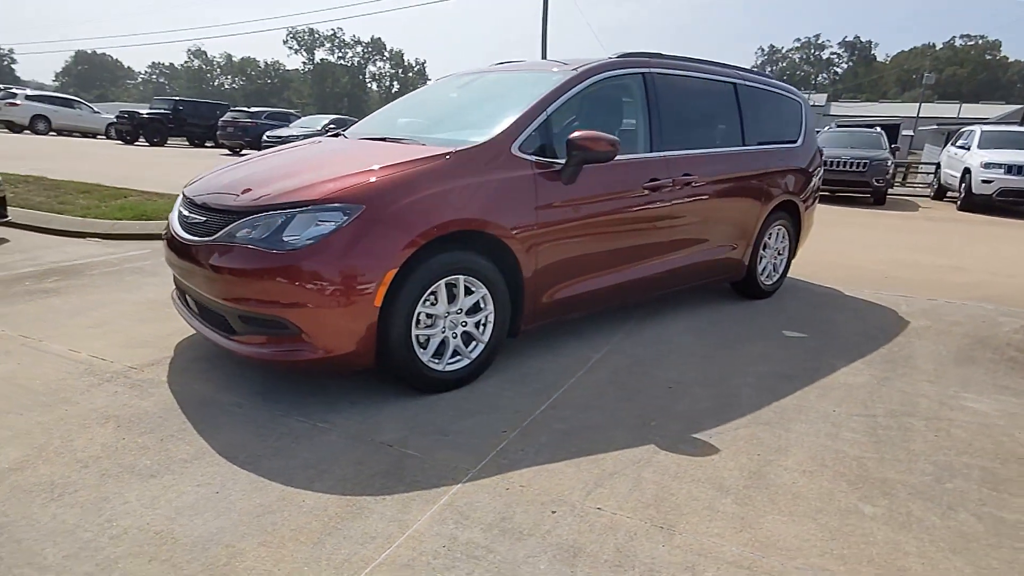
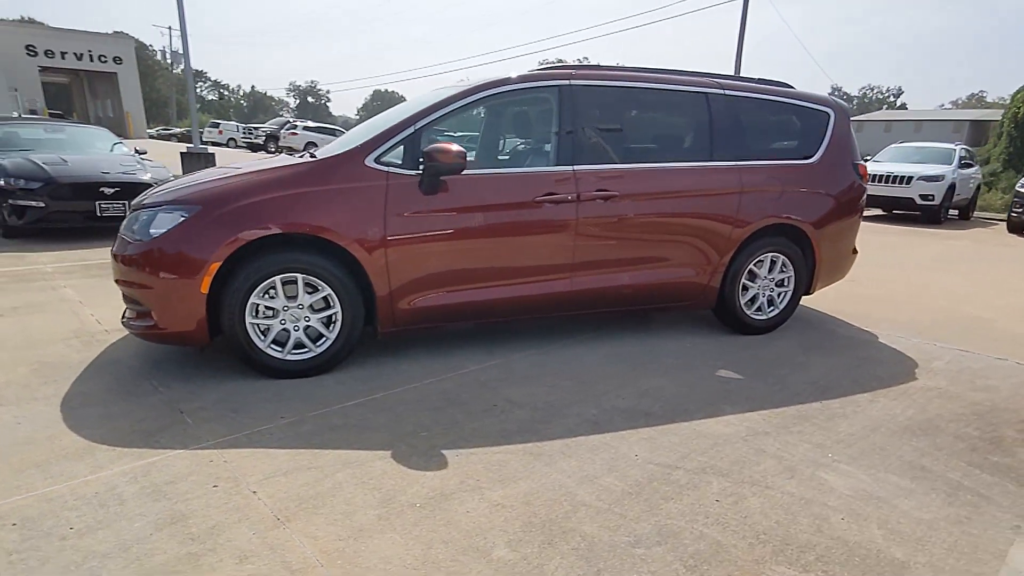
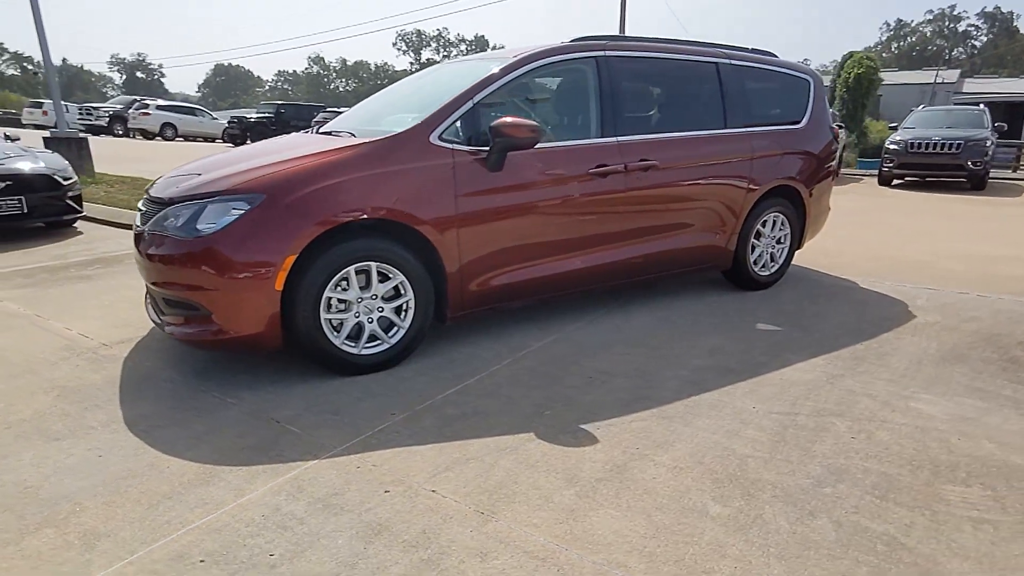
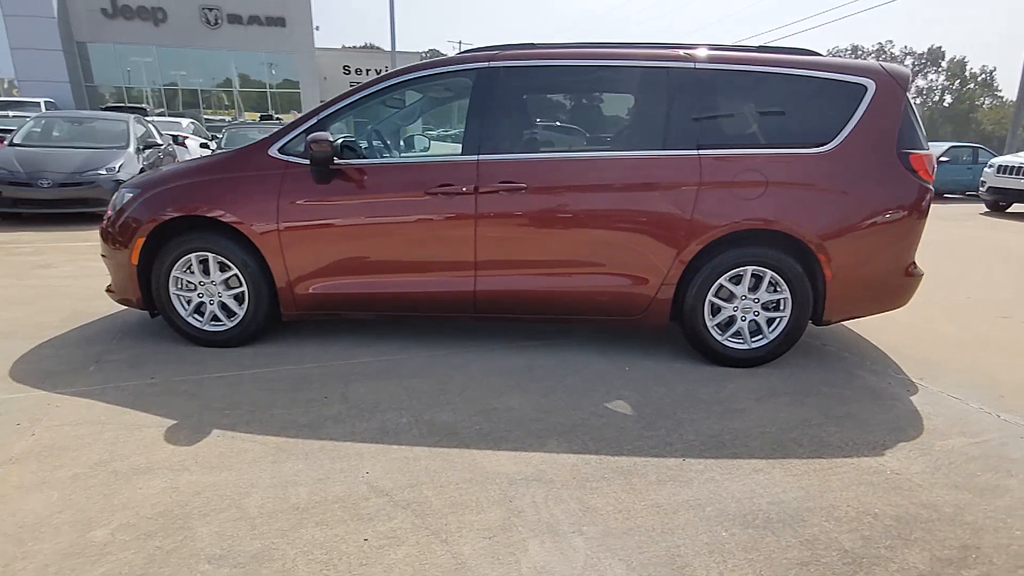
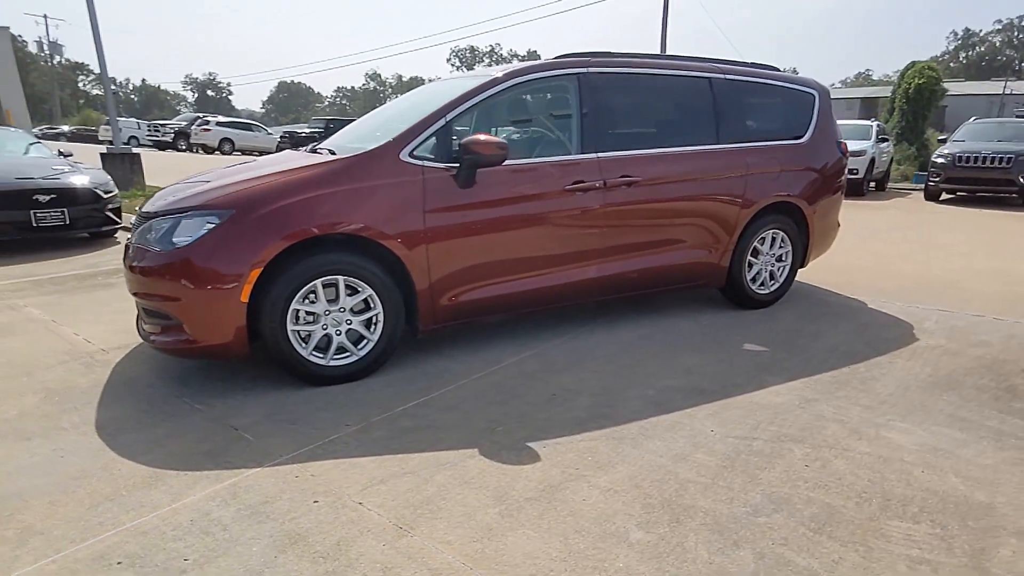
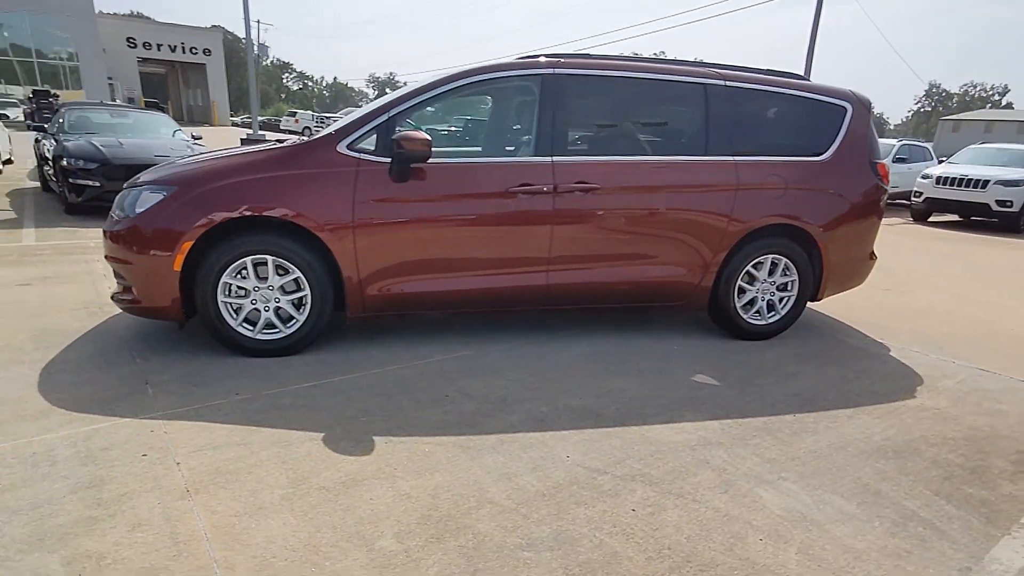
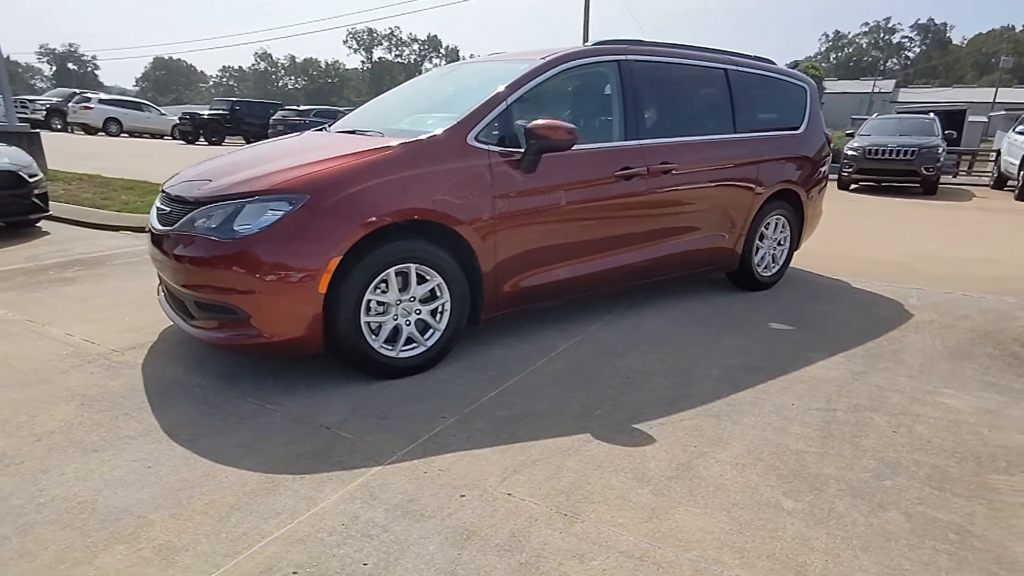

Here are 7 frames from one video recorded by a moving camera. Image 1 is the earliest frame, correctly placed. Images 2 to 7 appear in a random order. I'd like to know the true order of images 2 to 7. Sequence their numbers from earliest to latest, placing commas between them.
7, 3, 5, 2, 6, 4
